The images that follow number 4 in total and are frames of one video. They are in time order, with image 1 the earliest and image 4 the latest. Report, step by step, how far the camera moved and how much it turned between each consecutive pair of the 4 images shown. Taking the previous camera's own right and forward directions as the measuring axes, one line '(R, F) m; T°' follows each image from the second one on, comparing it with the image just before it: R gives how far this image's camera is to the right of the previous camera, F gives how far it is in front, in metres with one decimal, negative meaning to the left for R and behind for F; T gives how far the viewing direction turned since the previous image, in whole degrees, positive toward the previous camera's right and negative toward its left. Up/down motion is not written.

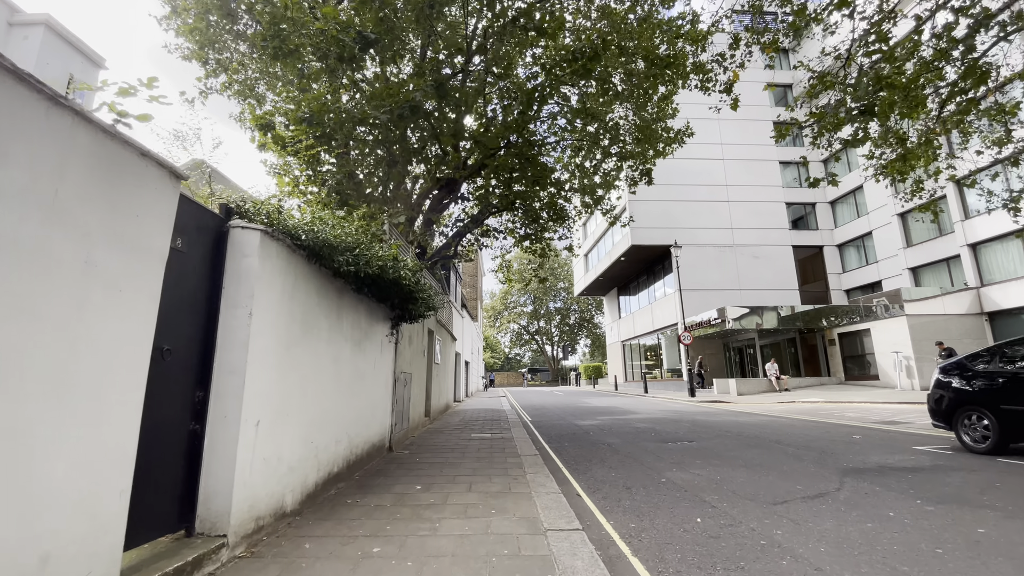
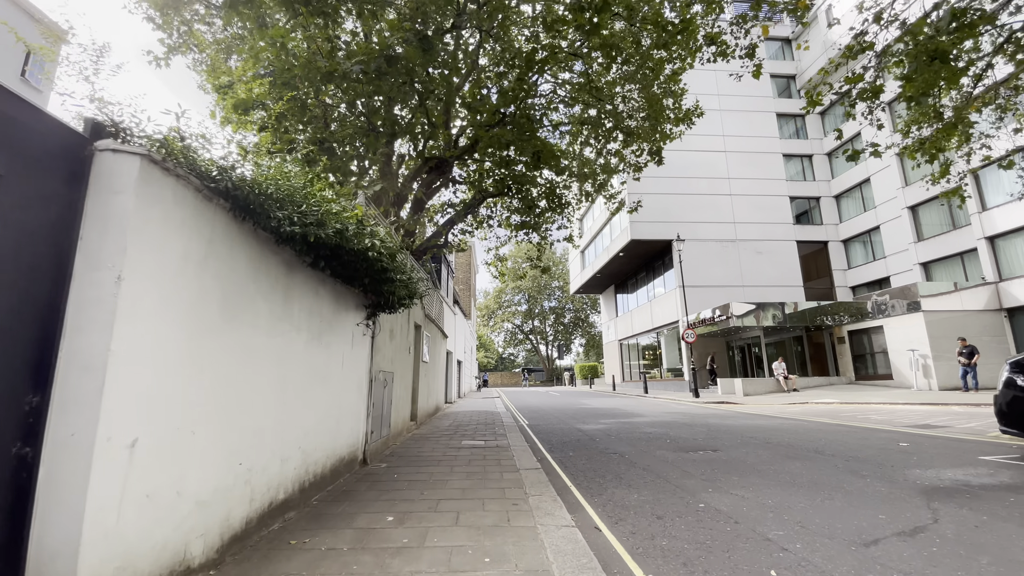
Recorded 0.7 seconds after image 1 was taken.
(-0.1, +1.2) m; +1°
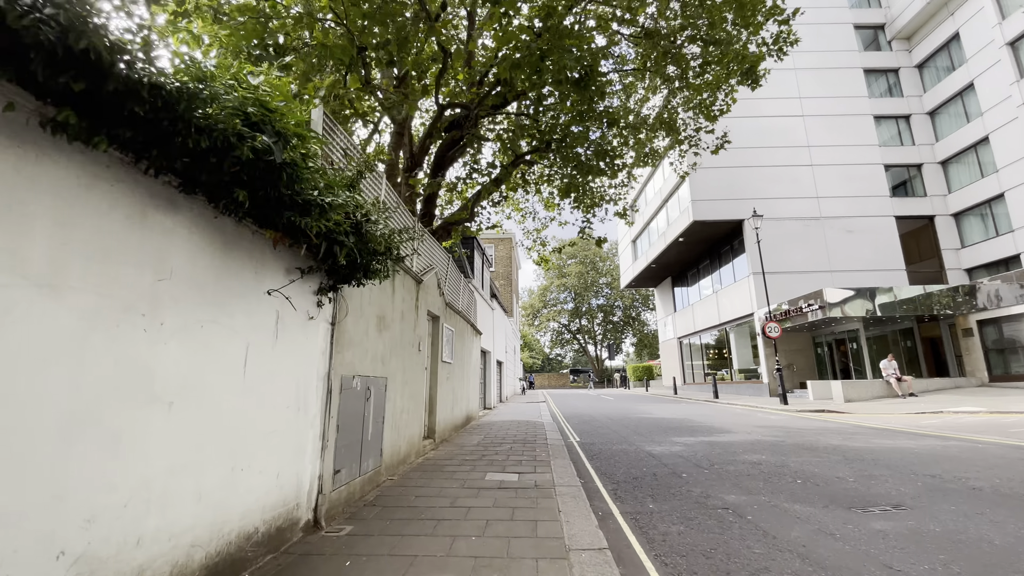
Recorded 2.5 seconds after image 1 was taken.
(+0.1, +2.7) m; -6°
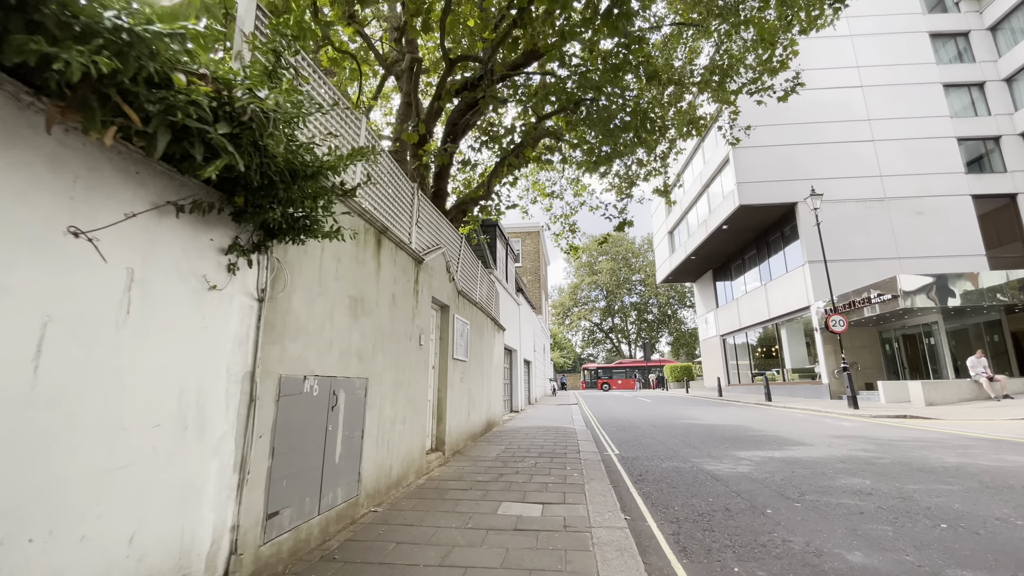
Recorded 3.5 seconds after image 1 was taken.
(+0.1, +1.5) m; -4°
